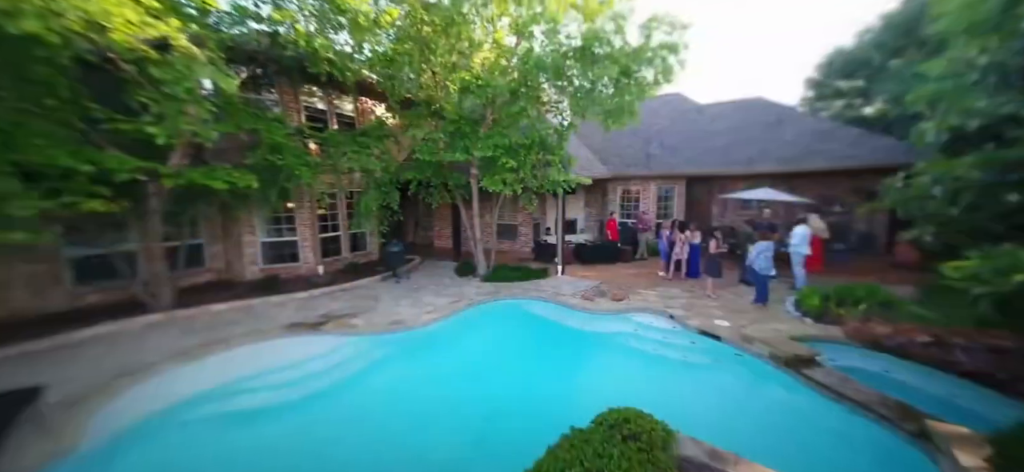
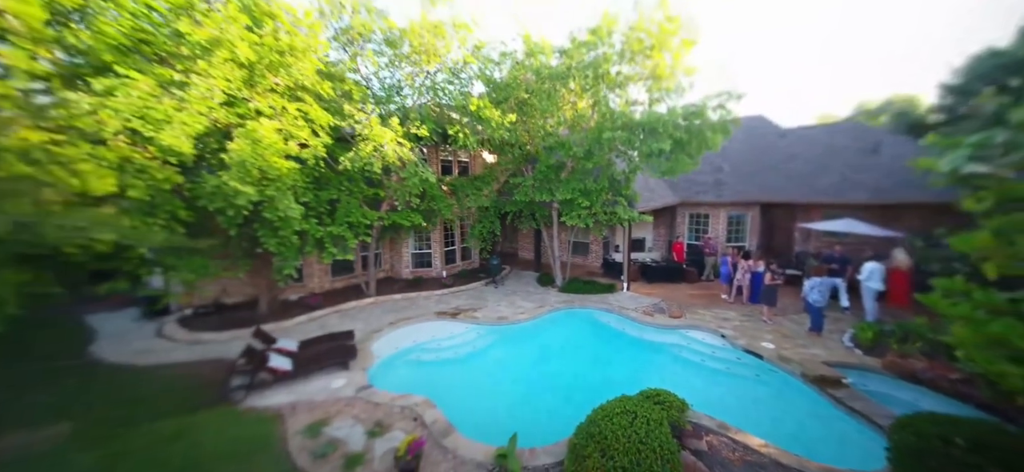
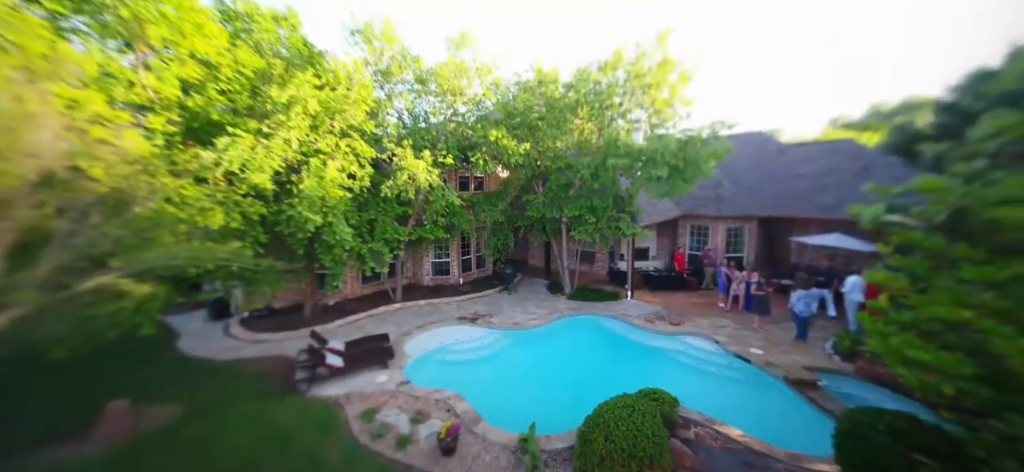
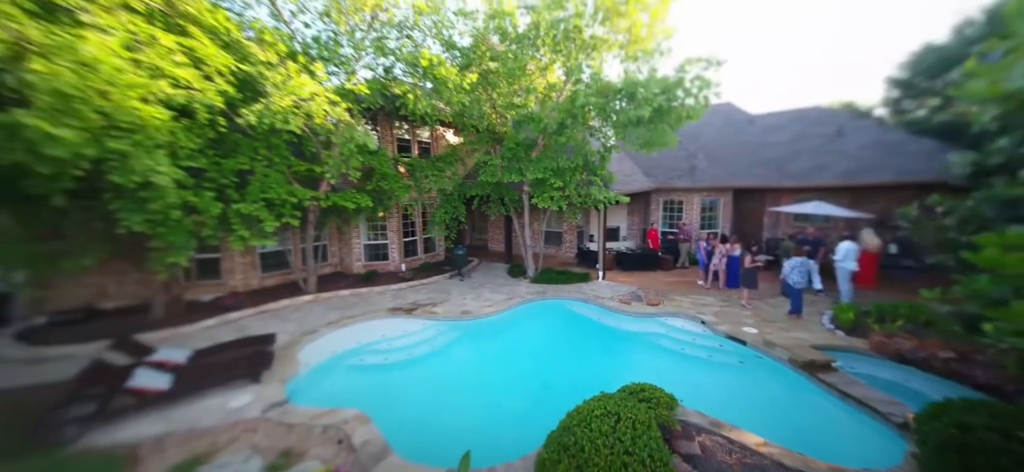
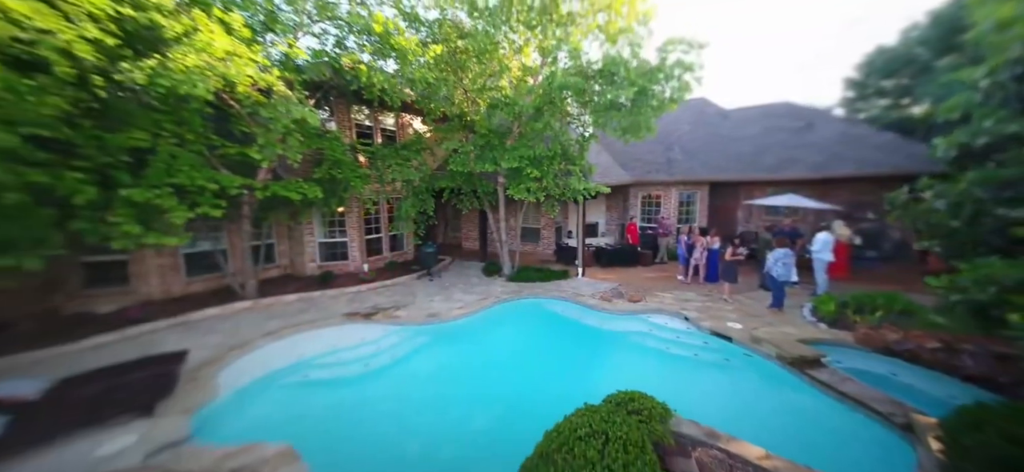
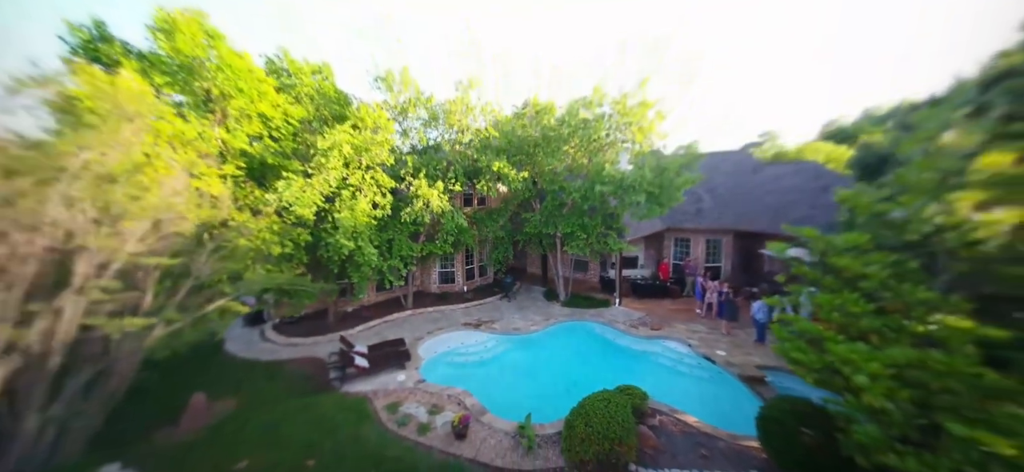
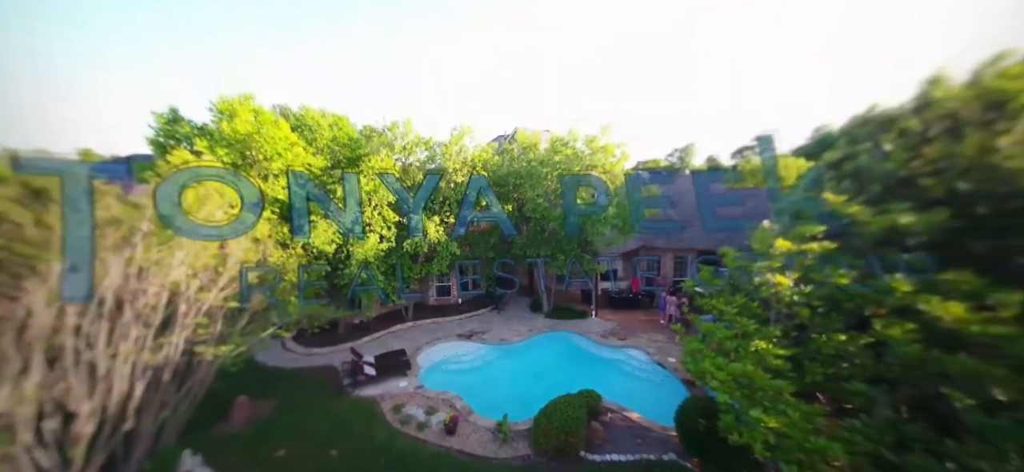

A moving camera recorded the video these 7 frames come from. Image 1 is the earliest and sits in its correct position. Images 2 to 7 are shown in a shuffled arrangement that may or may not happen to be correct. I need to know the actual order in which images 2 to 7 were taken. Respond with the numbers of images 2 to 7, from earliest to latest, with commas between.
5, 4, 2, 3, 6, 7
